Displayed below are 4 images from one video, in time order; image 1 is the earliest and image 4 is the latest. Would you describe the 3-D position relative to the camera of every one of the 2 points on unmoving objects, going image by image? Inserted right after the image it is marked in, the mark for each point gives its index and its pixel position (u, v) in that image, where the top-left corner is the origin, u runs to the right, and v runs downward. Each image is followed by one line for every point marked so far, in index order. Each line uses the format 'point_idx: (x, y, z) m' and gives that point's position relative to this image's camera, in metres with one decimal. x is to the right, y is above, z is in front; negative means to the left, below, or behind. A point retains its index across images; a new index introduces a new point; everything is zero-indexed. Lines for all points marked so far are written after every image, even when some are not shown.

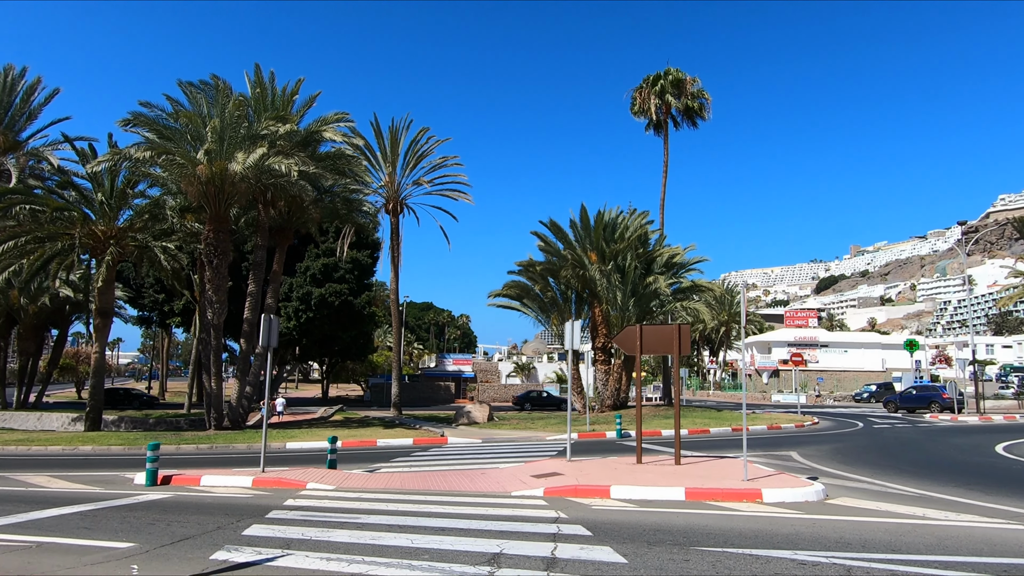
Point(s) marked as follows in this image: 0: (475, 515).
0: (-0.4, -2.5, +7.1) m
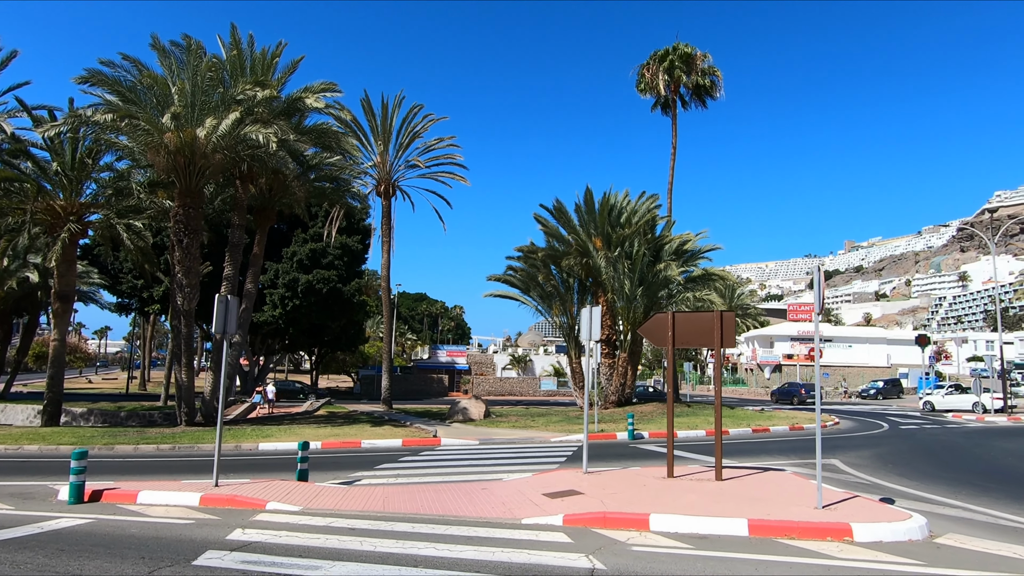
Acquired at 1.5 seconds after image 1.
0: (-0.3, -2.2, +5.2) m
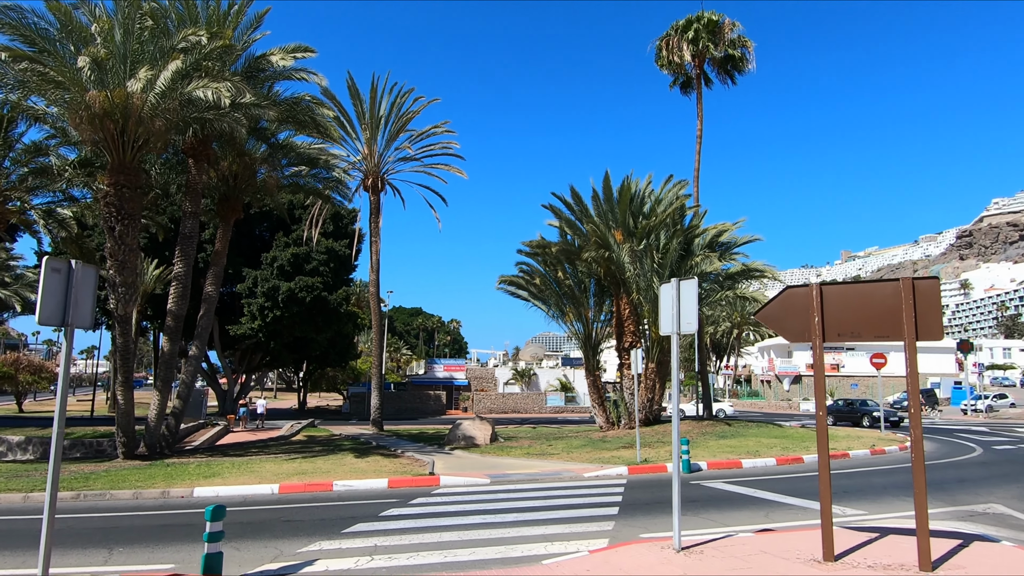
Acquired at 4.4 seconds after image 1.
0: (+0.2, -1.8, +1.5) m
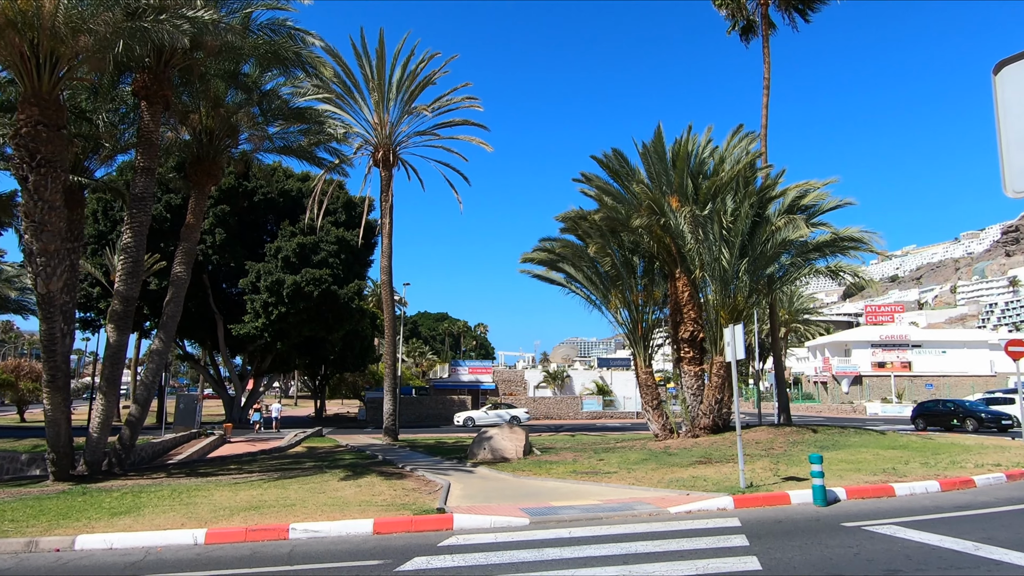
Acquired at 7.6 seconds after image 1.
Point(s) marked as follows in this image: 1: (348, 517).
0: (+0.3, -0.9, -2.6) m
1: (-2.1, -2.9, +8.1) m
